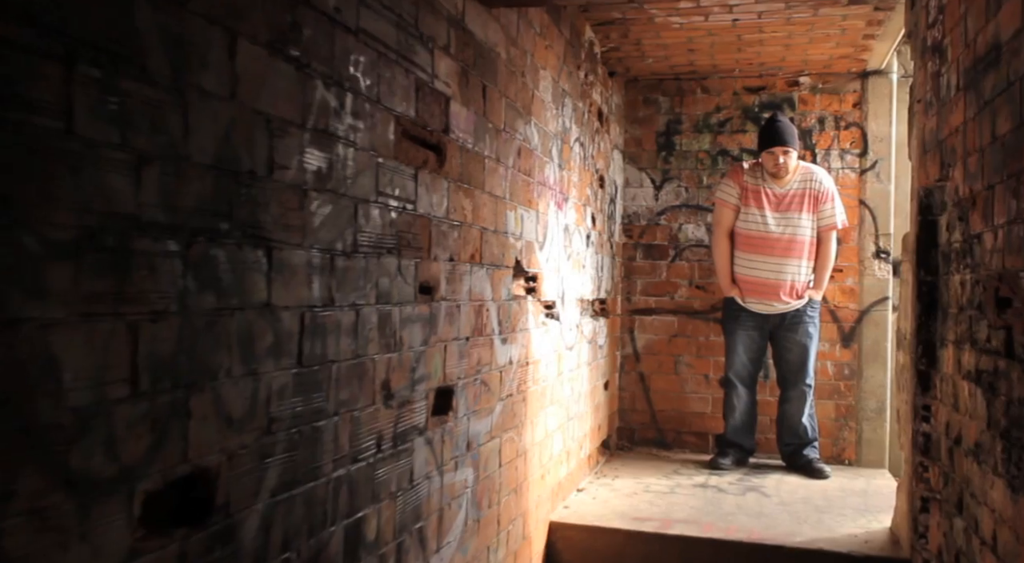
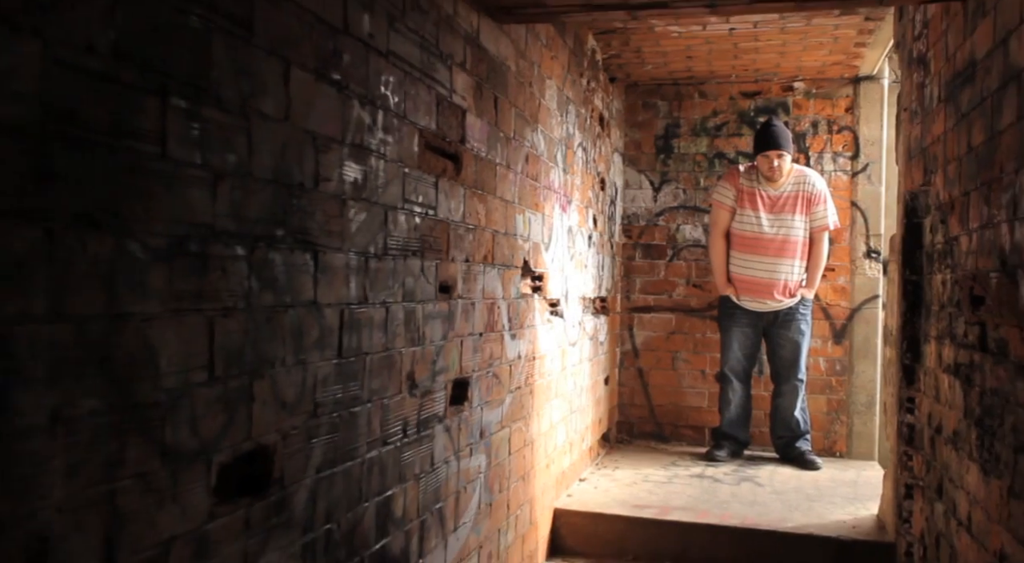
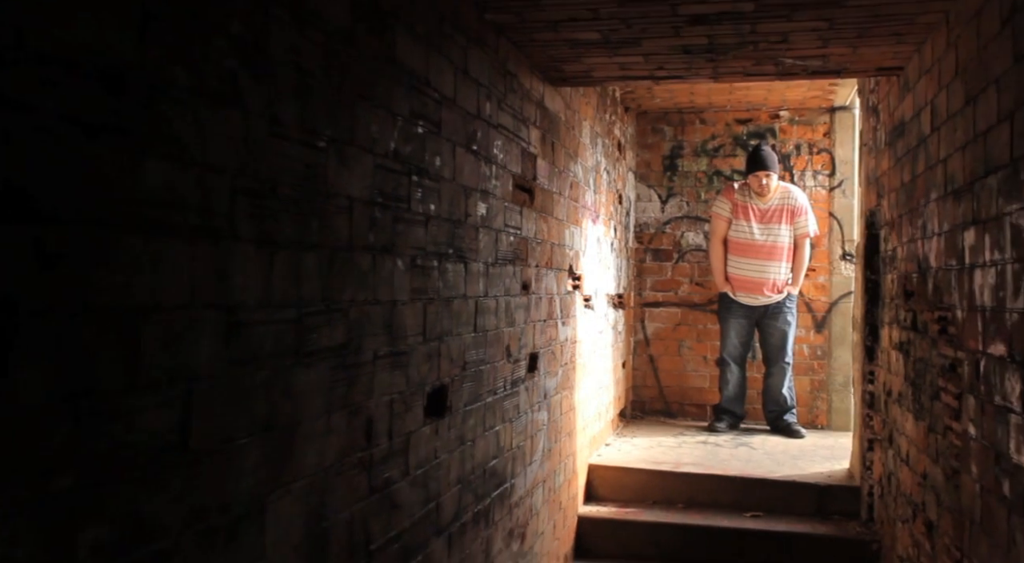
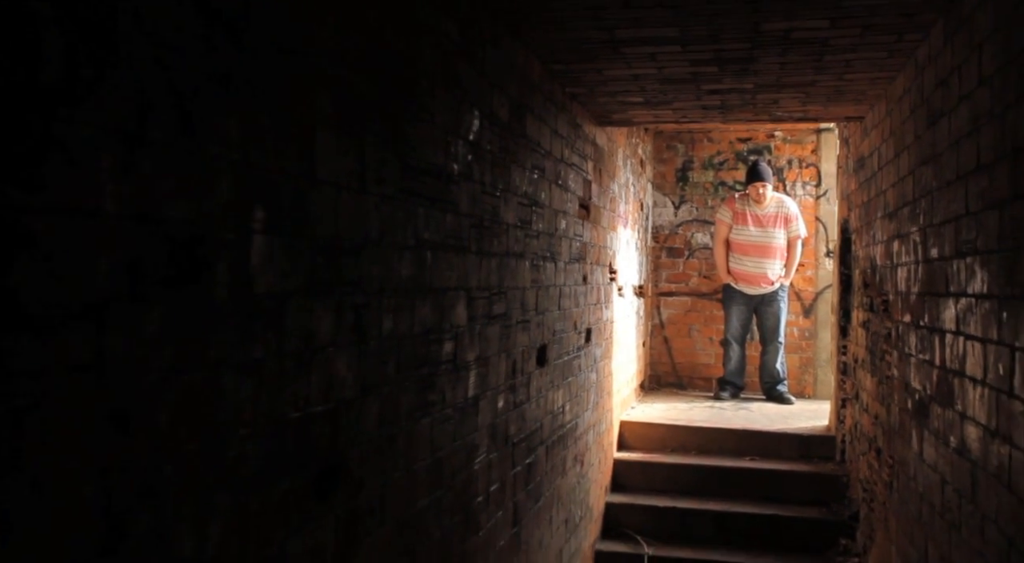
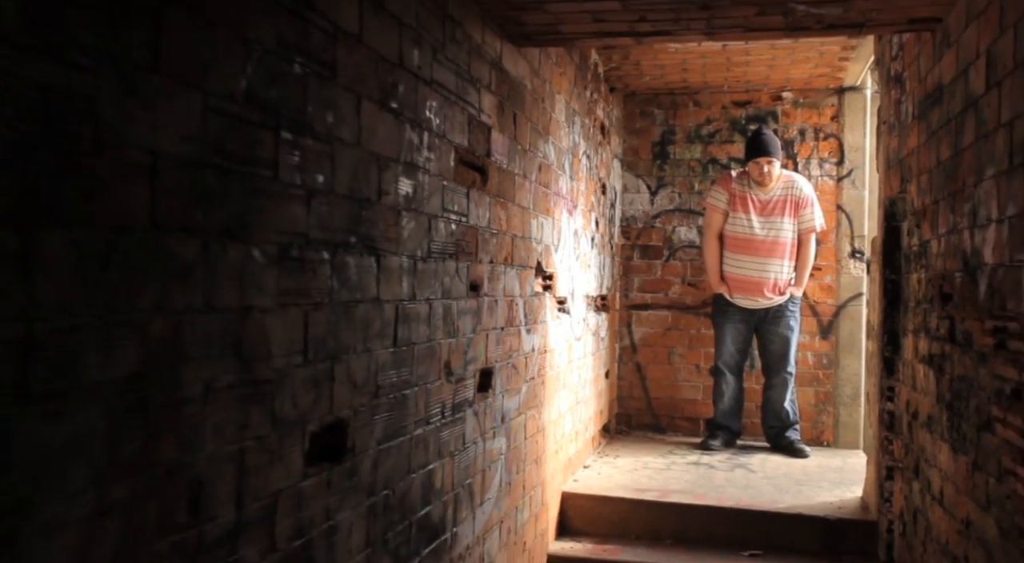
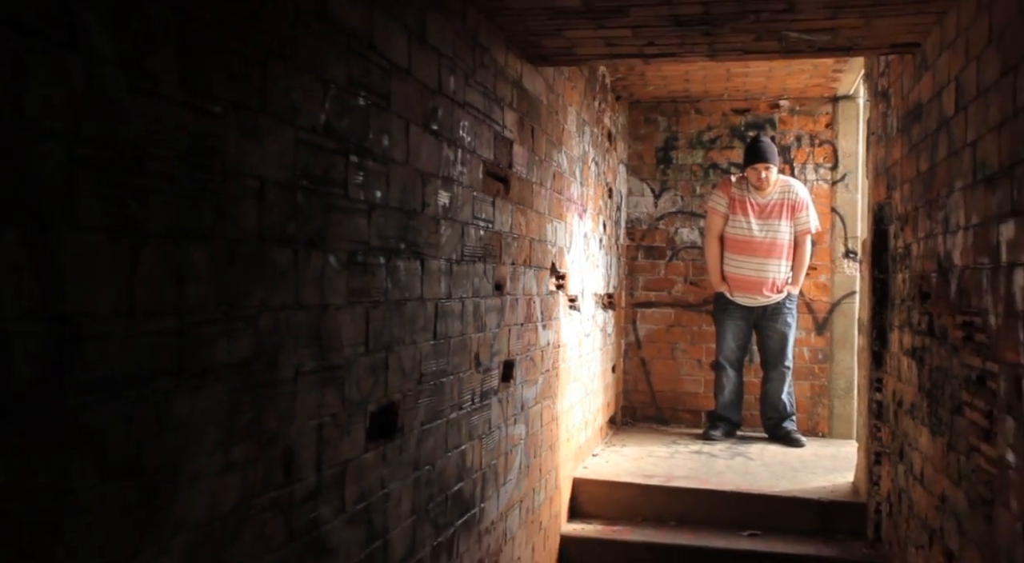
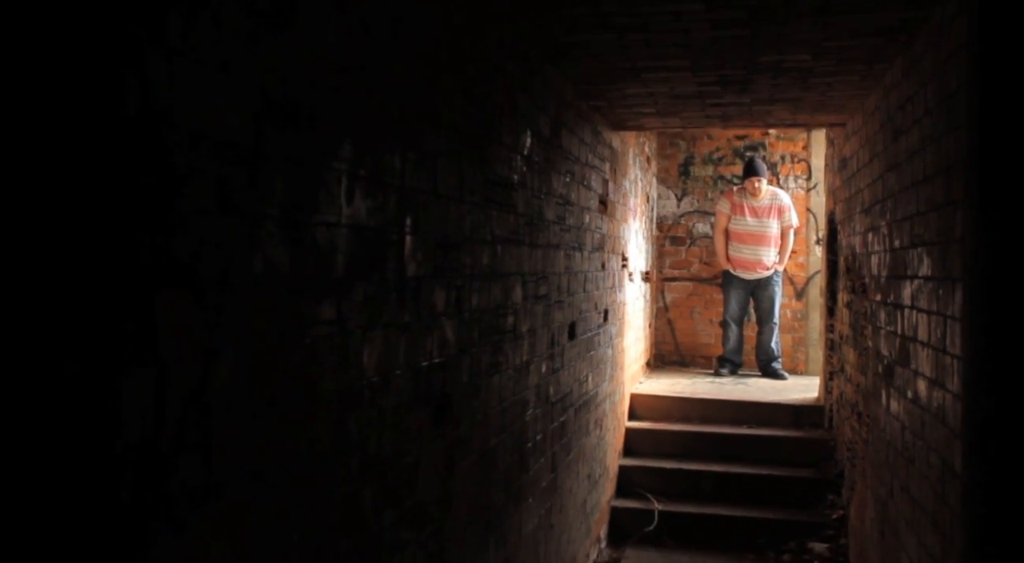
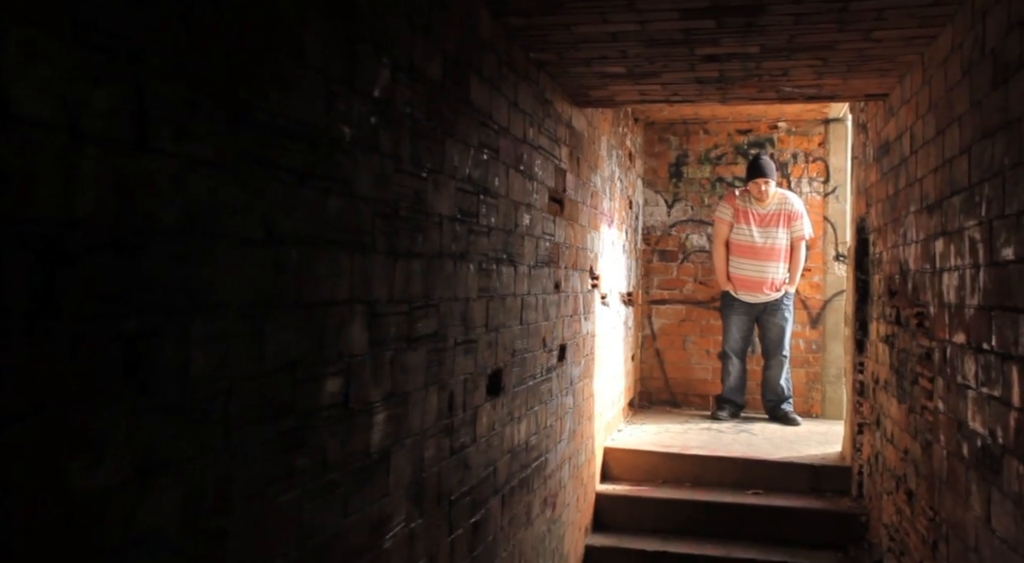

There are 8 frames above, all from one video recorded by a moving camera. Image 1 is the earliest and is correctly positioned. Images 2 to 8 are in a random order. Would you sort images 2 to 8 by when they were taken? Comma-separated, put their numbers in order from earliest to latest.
2, 5, 6, 3, 8, 4, 7
